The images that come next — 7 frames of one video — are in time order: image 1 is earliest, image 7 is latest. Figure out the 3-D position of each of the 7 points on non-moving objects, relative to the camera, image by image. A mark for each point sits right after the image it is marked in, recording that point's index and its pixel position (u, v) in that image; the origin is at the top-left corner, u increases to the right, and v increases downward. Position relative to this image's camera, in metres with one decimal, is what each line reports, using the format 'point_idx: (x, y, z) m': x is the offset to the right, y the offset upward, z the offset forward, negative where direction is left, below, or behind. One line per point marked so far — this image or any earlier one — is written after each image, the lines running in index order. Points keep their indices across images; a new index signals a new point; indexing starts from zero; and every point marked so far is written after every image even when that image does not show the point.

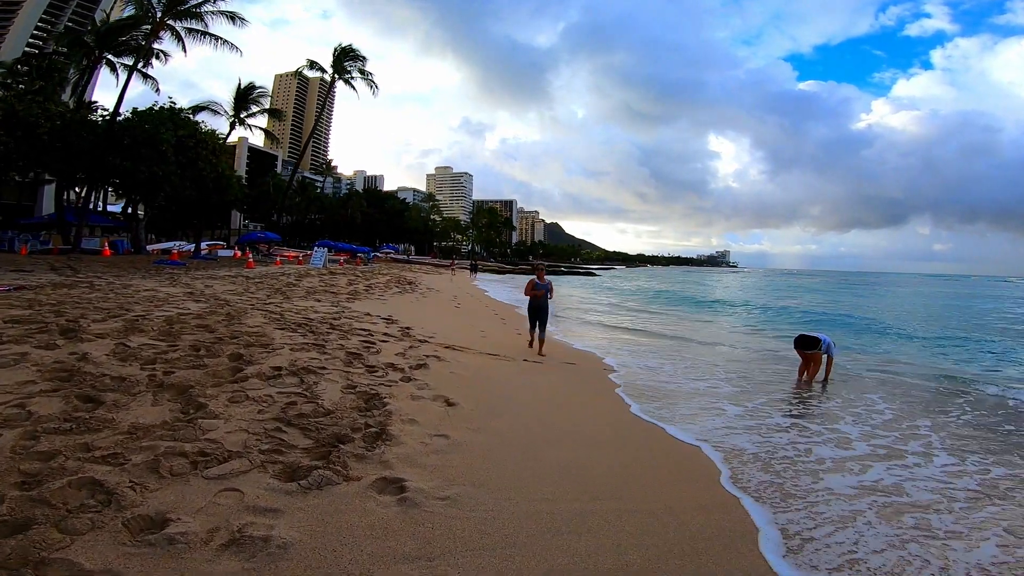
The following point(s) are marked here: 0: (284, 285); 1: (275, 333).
0: (-6.6, +0.1, +13.6) m
1: (-3.1, -0.6, +6.1) m
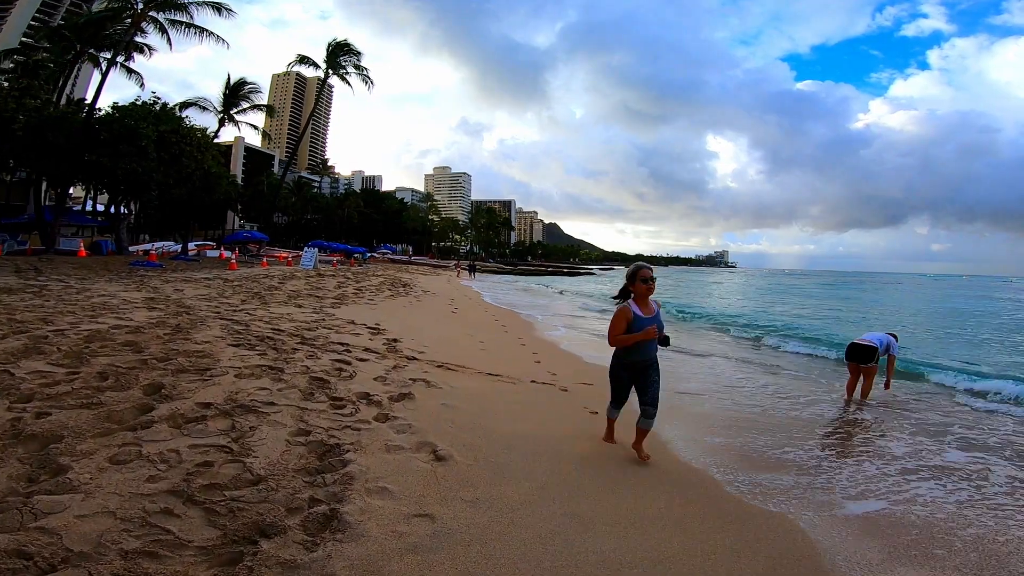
0: (-6.5, 0.0, +12.4) m
1: (-3.0, -0.7, +4.9) m
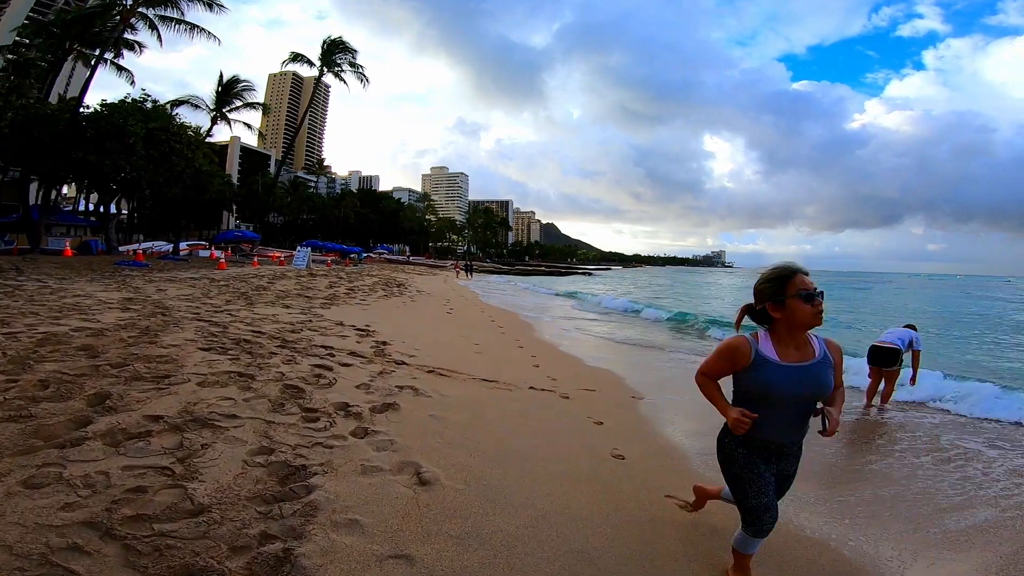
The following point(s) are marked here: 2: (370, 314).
0: (-6.6, 0.0, +11.9) m
1: (-3.1, -0.7, +4.5) m
2: (-2.9, -0.5, +9.7) m
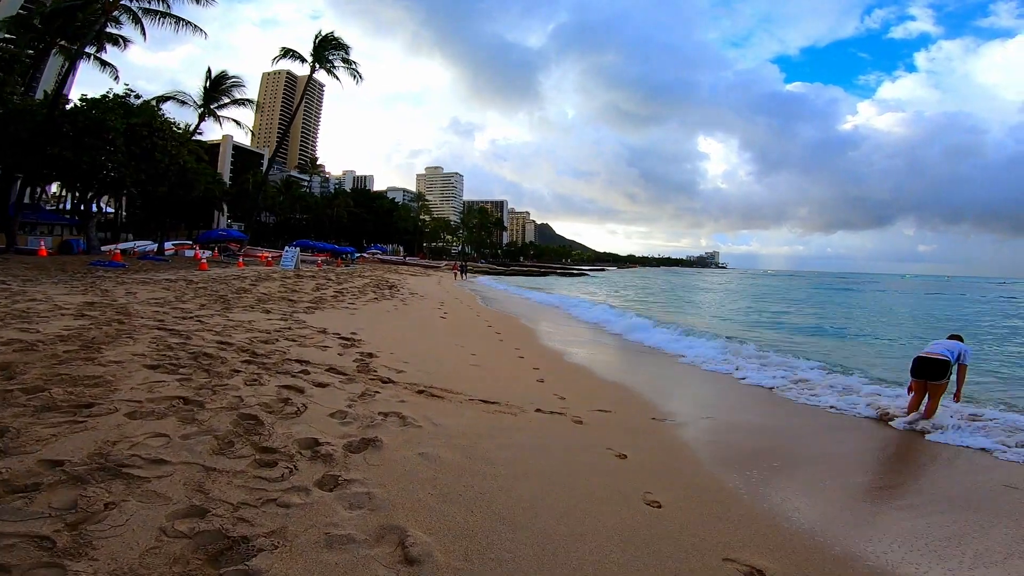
0: (-6.6, -0.1, +11.1) m
1: (-3.0, -0.7, +3.7) m
2: (-2.9, -0.6, +8.9) m
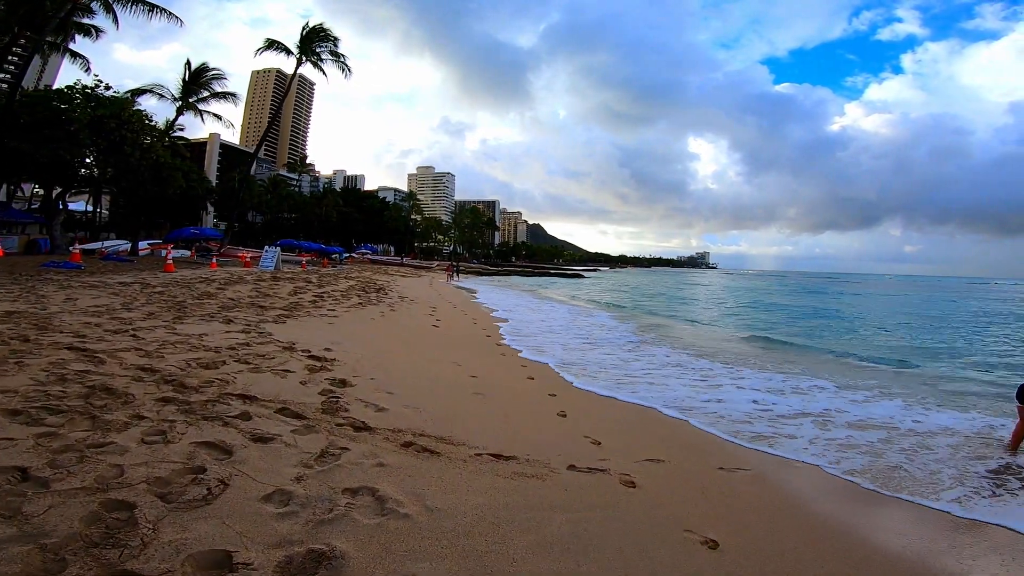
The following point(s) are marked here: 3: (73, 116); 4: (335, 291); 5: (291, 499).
0: (-6.6, -0.2, +9.8) m
1: (-2.9, -0.8, +2.4) m
2: (-2.9, -0.7, +7.6) m
3: (-18.4, +7.3, +19.7) m
4: (-5.0, -0.1, +13.3) m
5: (-1.1, -1.0, +2.4) m
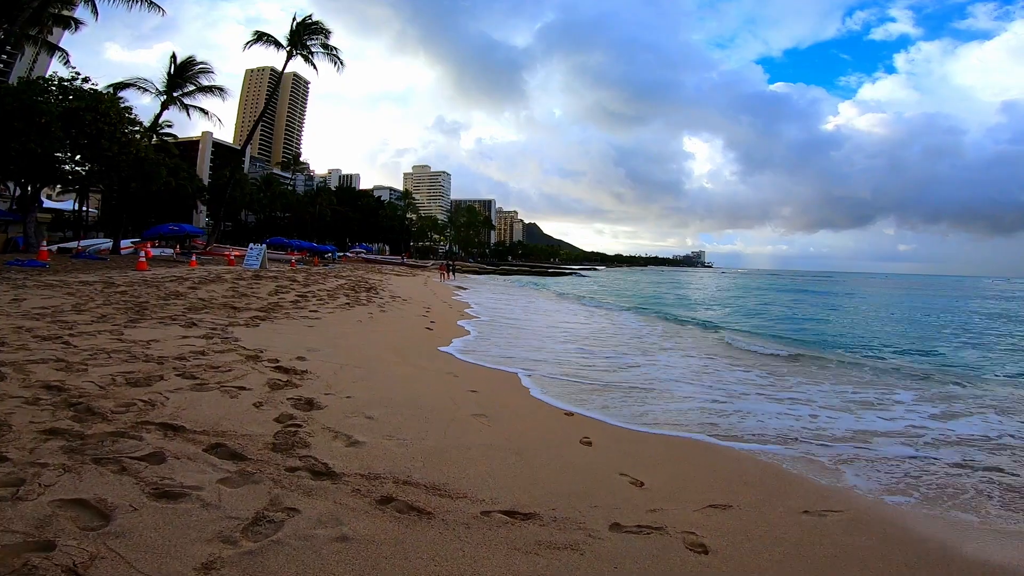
0: (-6.6, -0.1, +8.8) m
1: (-2.8, -0.8, +1.5) m
2: (-2.8, -0.6, +6.7) m
3: (-18.4, +7.3, +18.7) m
4: (-5.0, -0.1, +12.4) m
5: (-1.0, -1.0, +1.5) m
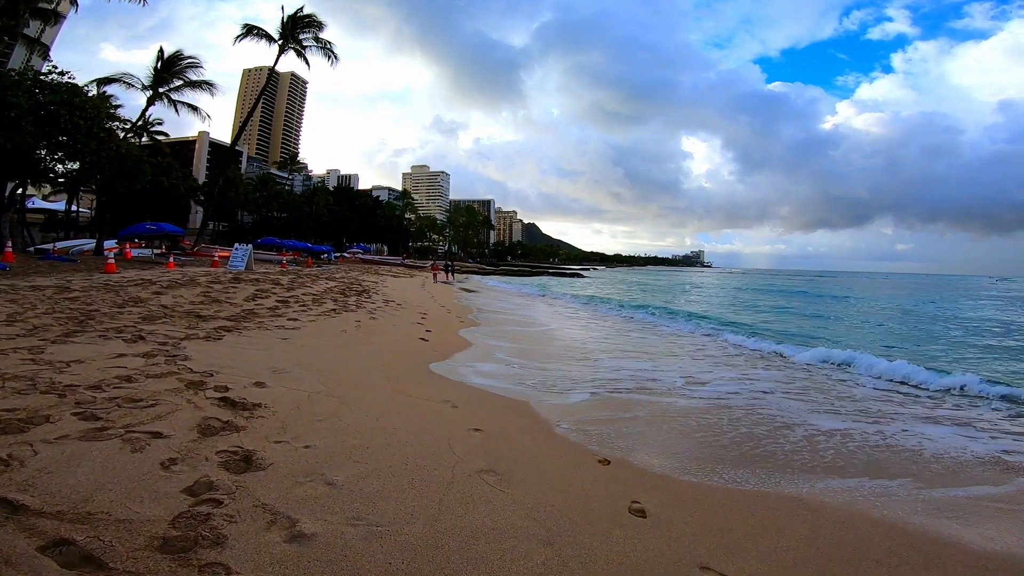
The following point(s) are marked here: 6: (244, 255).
0: (-6.5, -0.2, +7.8) m
1: (-2.6, -0.8, +0.5) m
2: (-2.7, -0.7, +5.7) m
3: (-18.4, +7.2, +17.6) m
4: (-4.9, -0.2, +11.3) m
5: (-0.9, -1.1, +0.5) m
6: (-9.4, +1.2, +16.4) m
